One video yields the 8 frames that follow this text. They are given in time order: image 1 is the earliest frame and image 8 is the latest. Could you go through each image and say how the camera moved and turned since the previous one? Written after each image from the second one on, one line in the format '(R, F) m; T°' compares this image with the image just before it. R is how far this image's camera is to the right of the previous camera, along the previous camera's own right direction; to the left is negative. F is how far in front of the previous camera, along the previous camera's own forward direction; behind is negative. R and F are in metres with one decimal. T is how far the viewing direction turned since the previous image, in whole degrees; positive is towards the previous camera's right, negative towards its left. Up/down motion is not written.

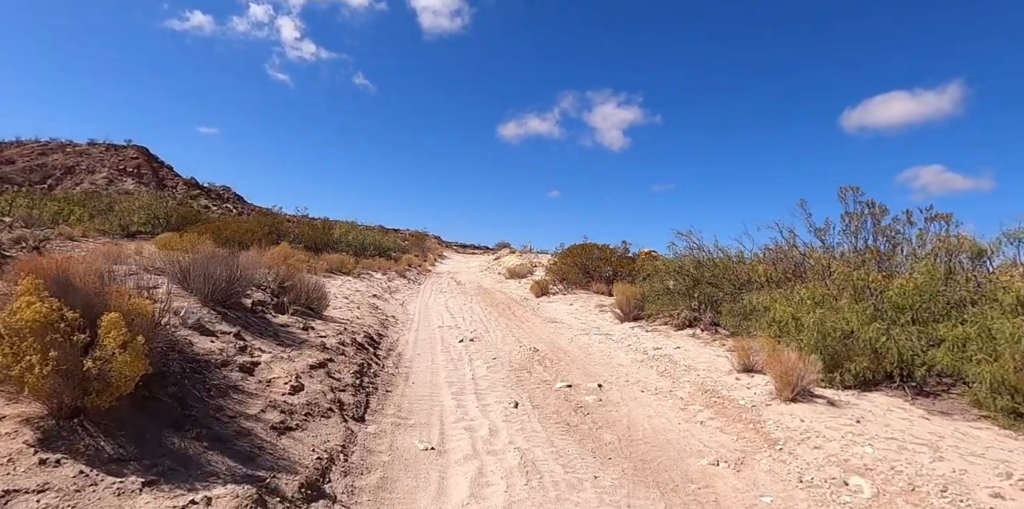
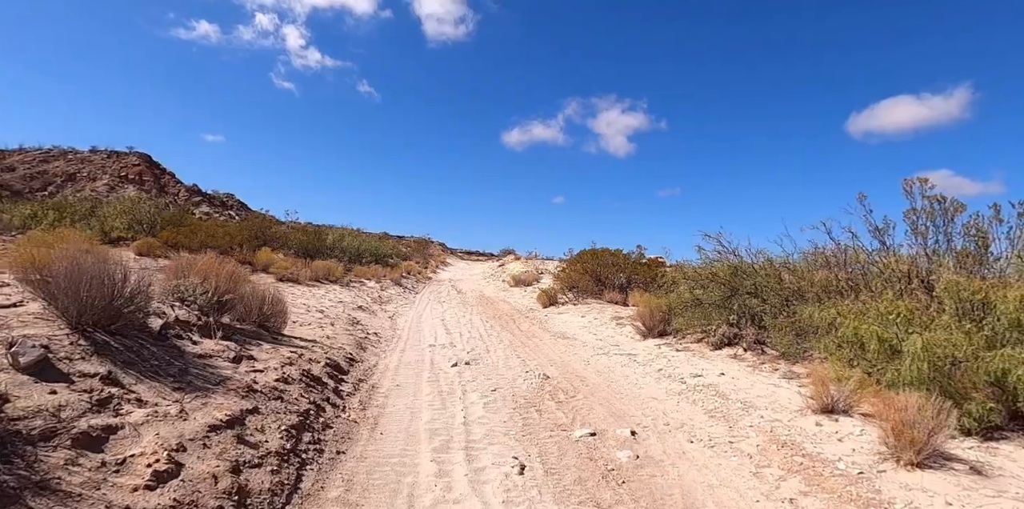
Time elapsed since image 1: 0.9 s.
(0.0, +1.8) m; -1°
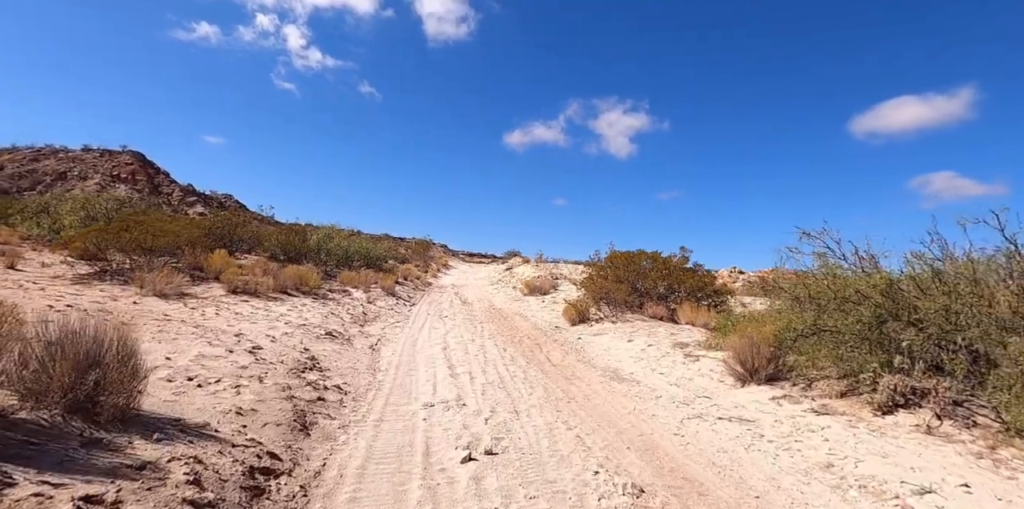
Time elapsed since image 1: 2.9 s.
(-0.5, +3.5) m; 0°
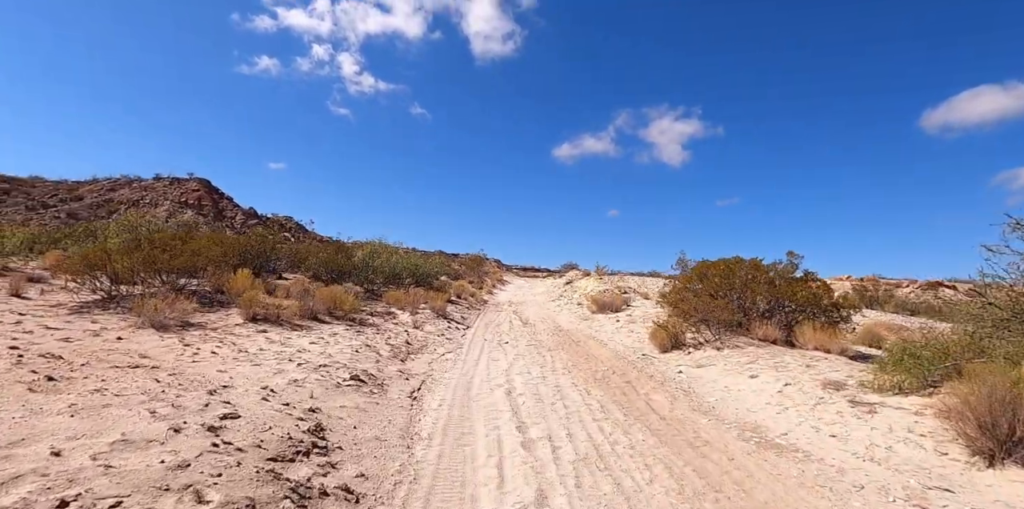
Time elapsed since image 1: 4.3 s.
(-0.5, +2.4) m; -6°
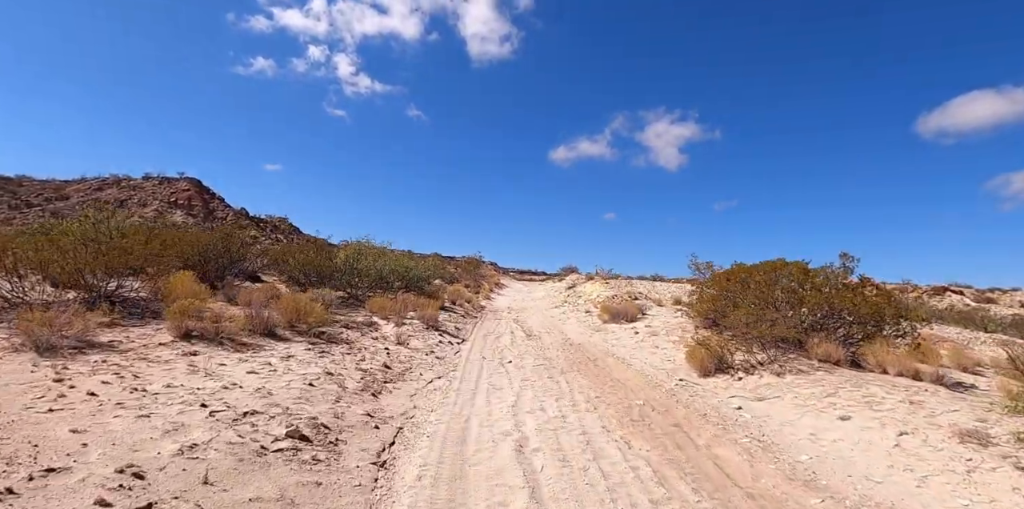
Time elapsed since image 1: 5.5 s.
(-0.2, +2.1) m; 0°
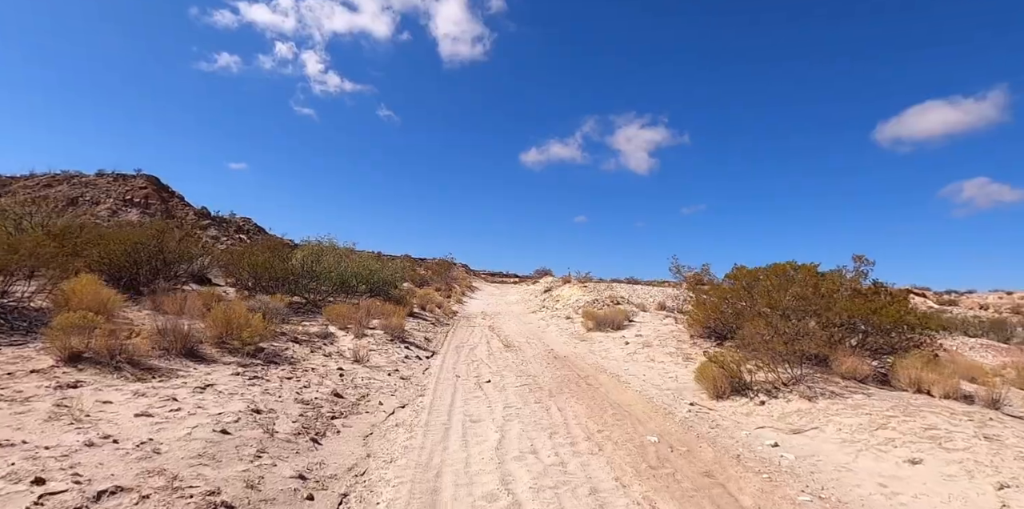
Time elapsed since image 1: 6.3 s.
(-0.1, +1.4) m; +3°
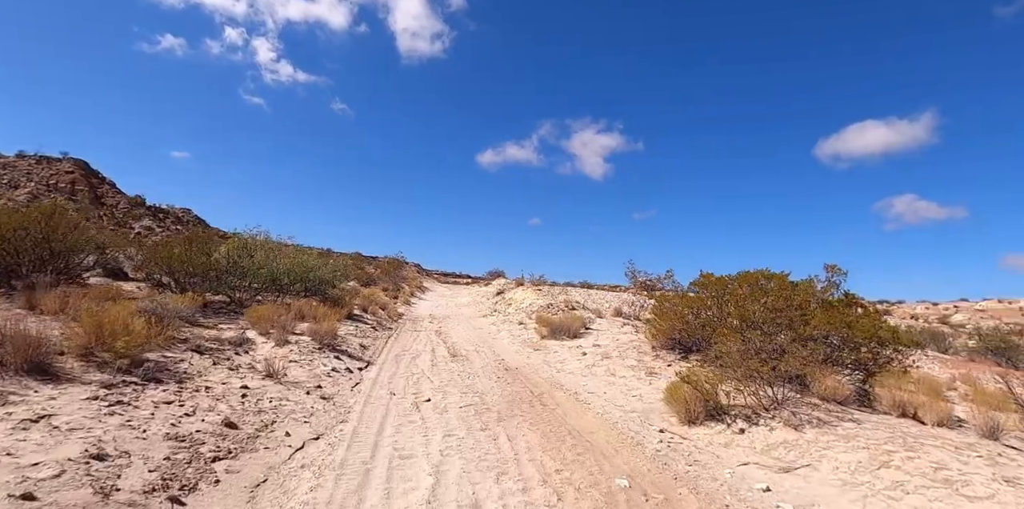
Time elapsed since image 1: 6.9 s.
(+0.1, +1.2) m; +5°
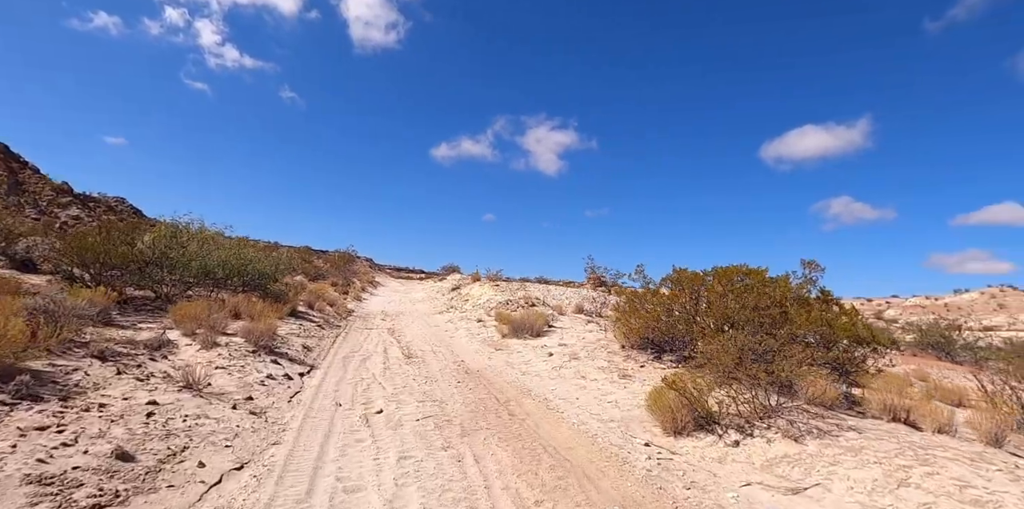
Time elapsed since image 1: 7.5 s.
(-0.2, +0.9) m; +5°
